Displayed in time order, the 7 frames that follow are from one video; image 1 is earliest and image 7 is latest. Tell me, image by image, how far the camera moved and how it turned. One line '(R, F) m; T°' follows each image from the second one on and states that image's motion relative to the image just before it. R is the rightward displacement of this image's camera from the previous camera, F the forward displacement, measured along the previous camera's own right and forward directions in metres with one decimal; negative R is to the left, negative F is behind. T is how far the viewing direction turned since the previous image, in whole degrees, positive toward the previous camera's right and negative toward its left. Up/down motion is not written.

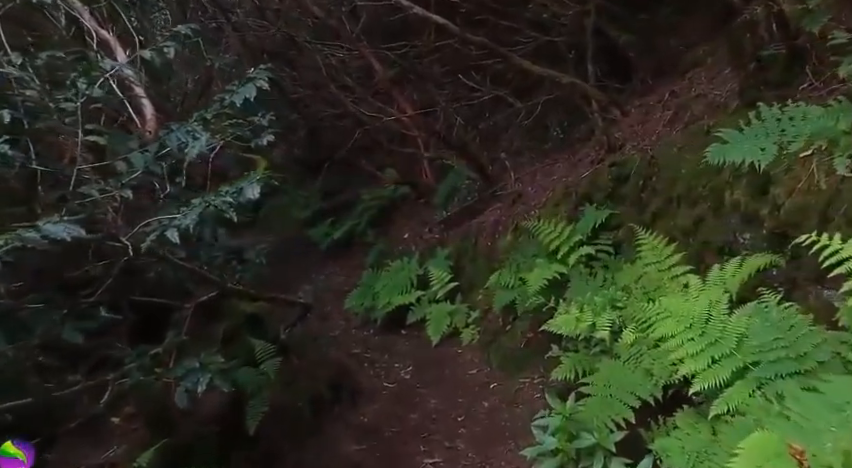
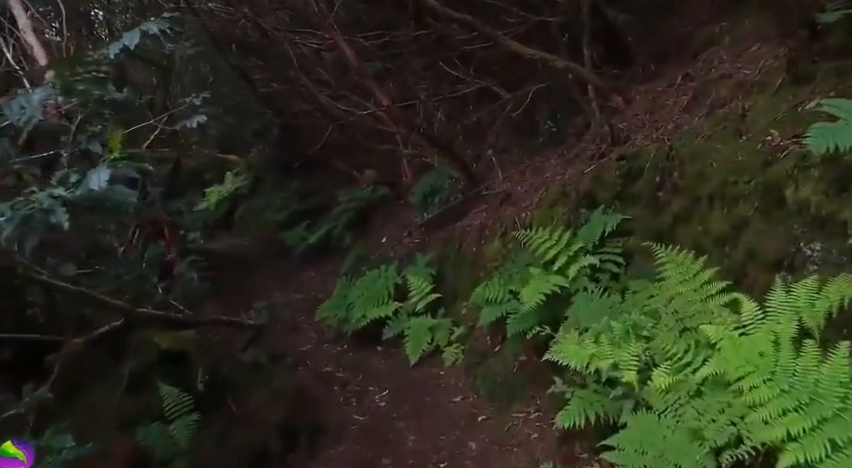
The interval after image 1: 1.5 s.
(+0.1, +0.9) m; +1°
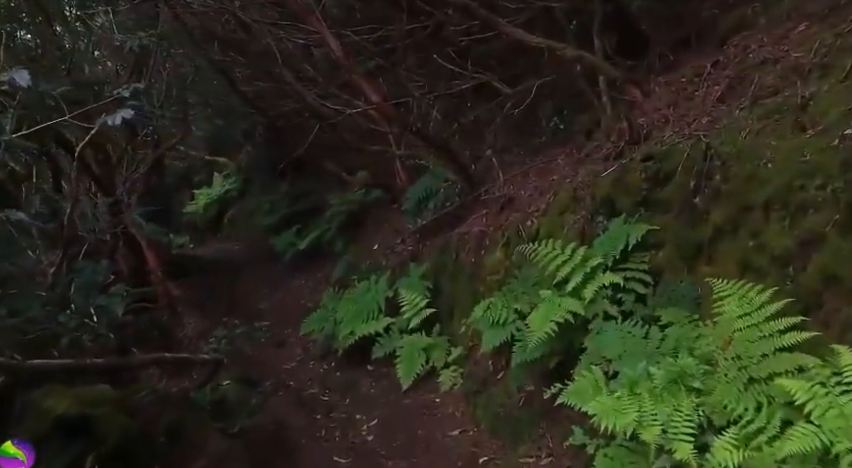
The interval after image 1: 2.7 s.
(0.0, +0.7) m; 0°
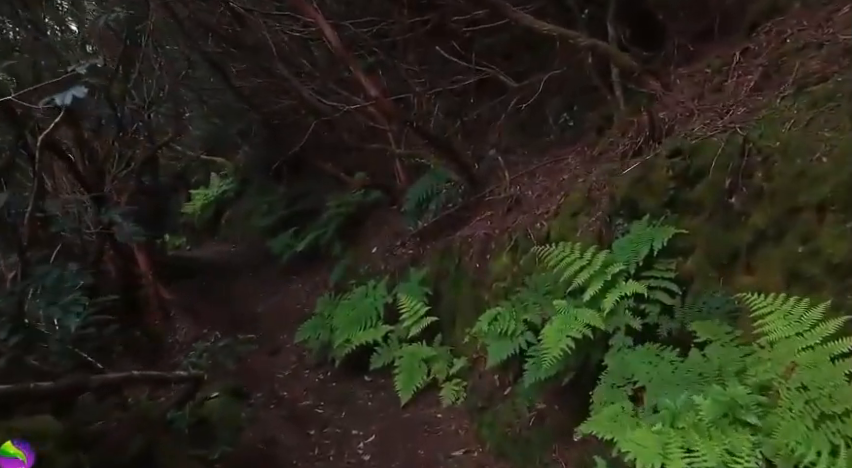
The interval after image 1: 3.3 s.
(0.0, +0.4) m; 0°
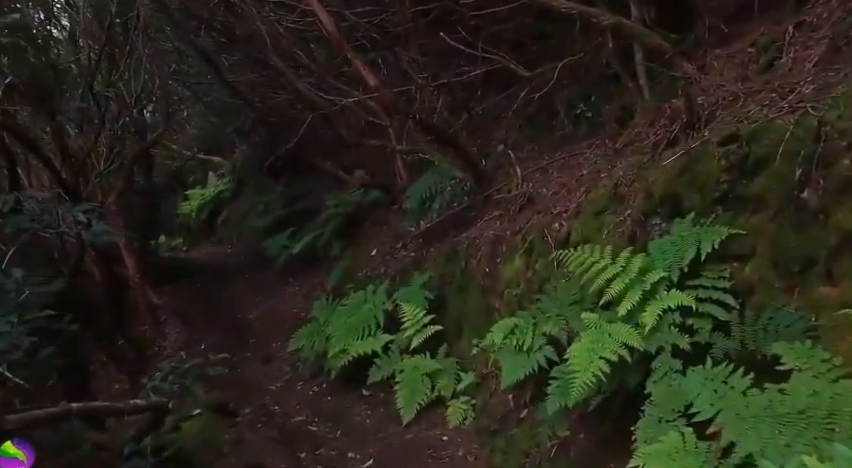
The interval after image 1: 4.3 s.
(0.0, +0.6) m; 0°
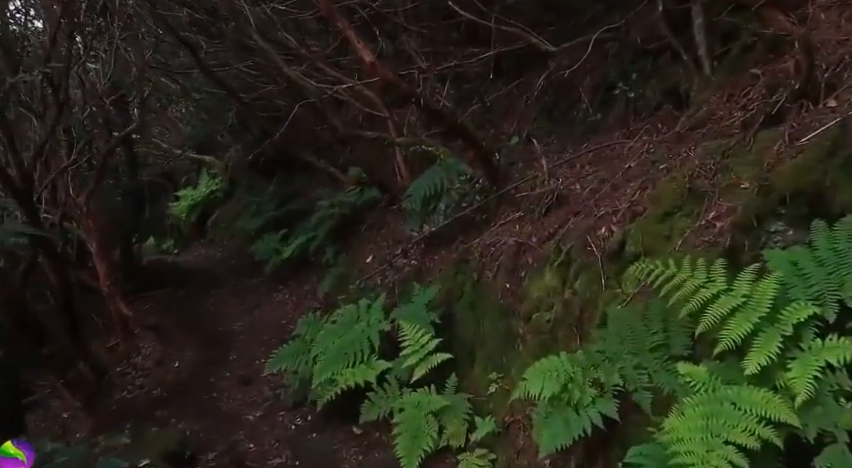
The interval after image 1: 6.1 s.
(0.0, +1.1) m; 0°
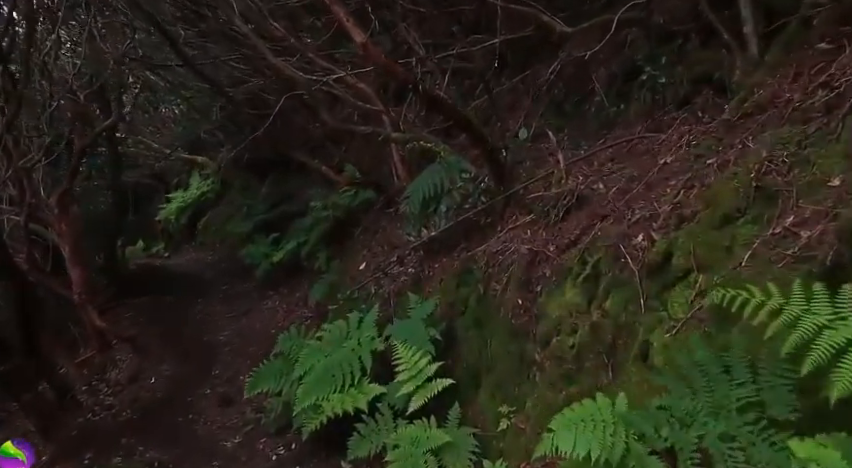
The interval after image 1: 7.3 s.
(0.0, +0.7) m; 0°
